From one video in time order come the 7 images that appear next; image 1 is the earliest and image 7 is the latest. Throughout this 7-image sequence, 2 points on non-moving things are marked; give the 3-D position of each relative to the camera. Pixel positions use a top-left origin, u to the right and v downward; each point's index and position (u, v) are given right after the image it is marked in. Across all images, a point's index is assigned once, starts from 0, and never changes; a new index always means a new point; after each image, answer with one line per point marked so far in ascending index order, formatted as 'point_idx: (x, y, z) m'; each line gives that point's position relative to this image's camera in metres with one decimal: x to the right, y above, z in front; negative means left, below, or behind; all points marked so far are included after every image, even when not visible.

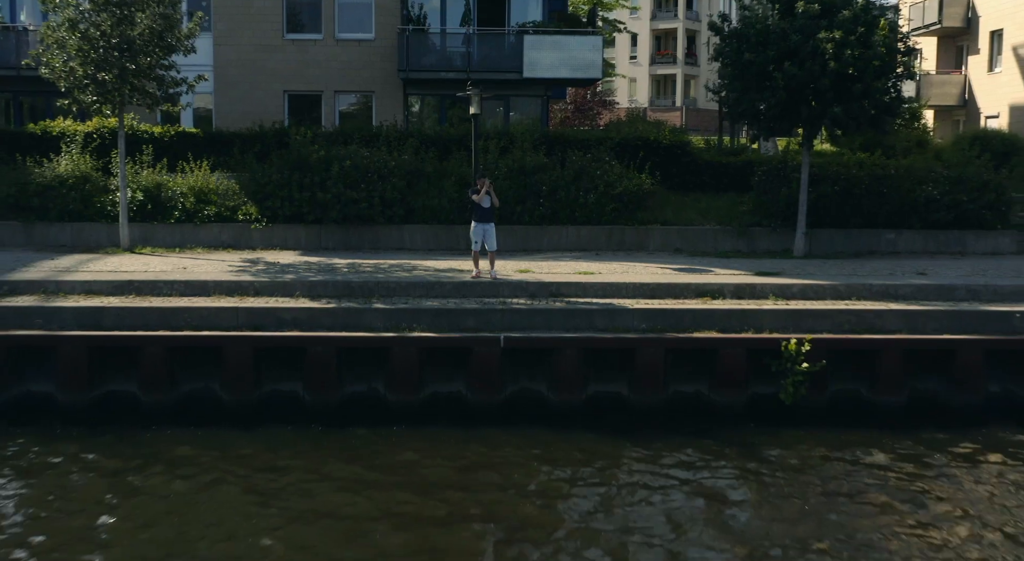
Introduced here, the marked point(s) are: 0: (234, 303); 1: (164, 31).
0: (-4.1, -0.4, +13.8) m
1: (-6.4, +4.5, +17.4) m
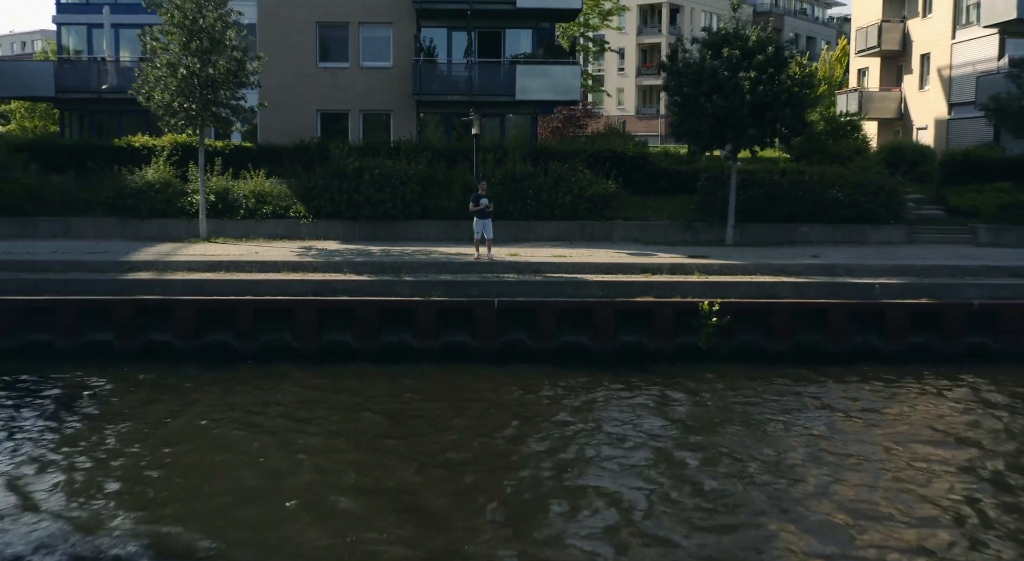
0: (-4.3, 0.0, +18.7) m
1: (-6.6, +4.9, +22.3) m
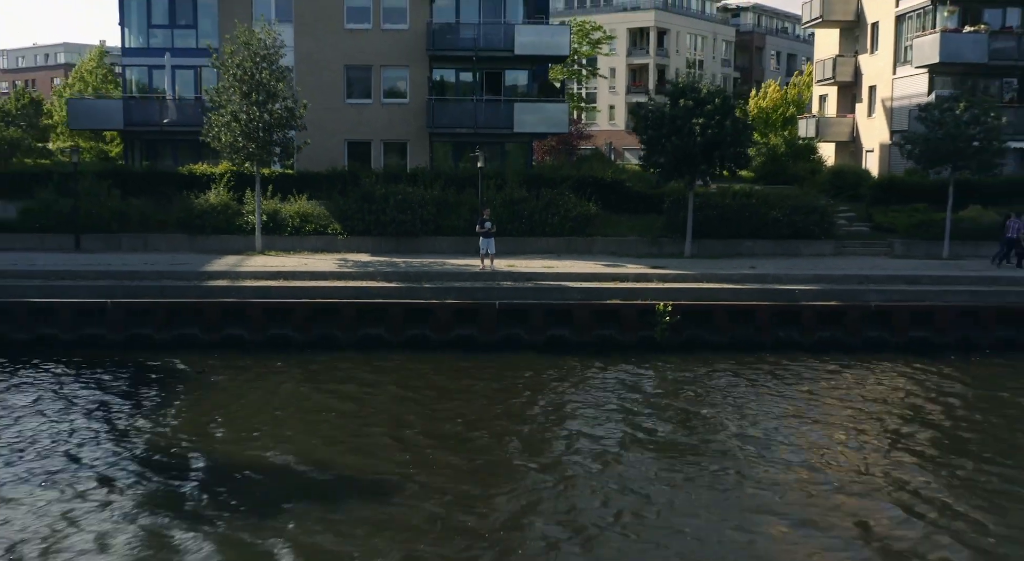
0: (-4.3, -0.2, +23.7) m
1: (-6.6, +4.8, +27.3) m
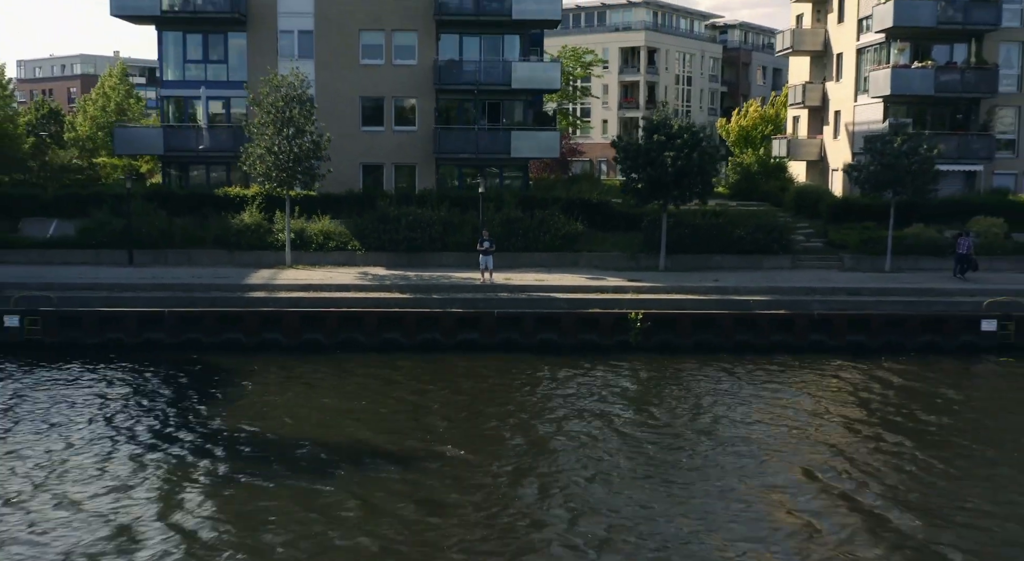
0: (-4.4, -0.5, +27.7) m
1: (-6.7, +4.4, +31.3) m
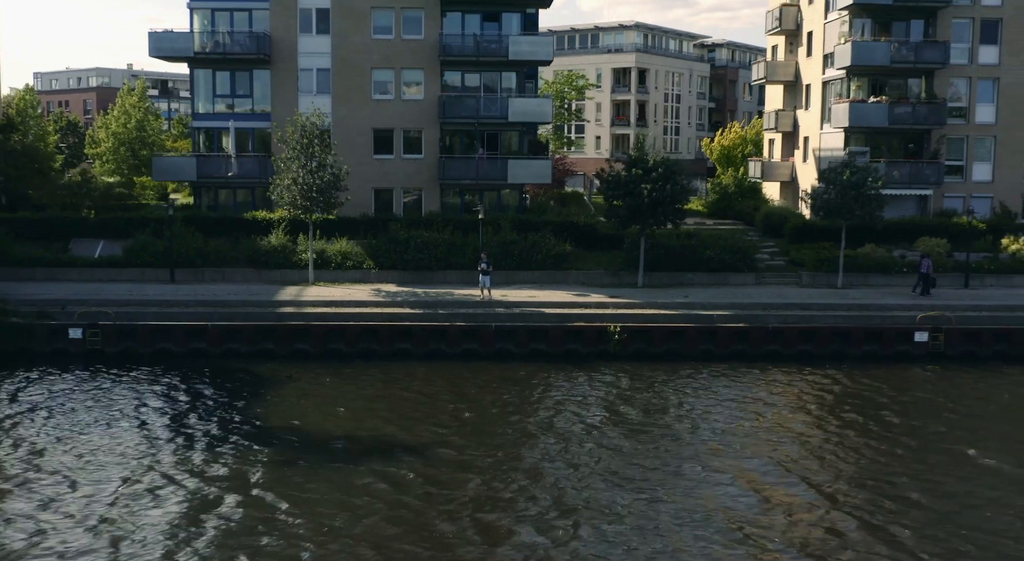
0: (-4.6, -1.1, +32.0) m
1: (-6.9, +3.8, +35.6) m
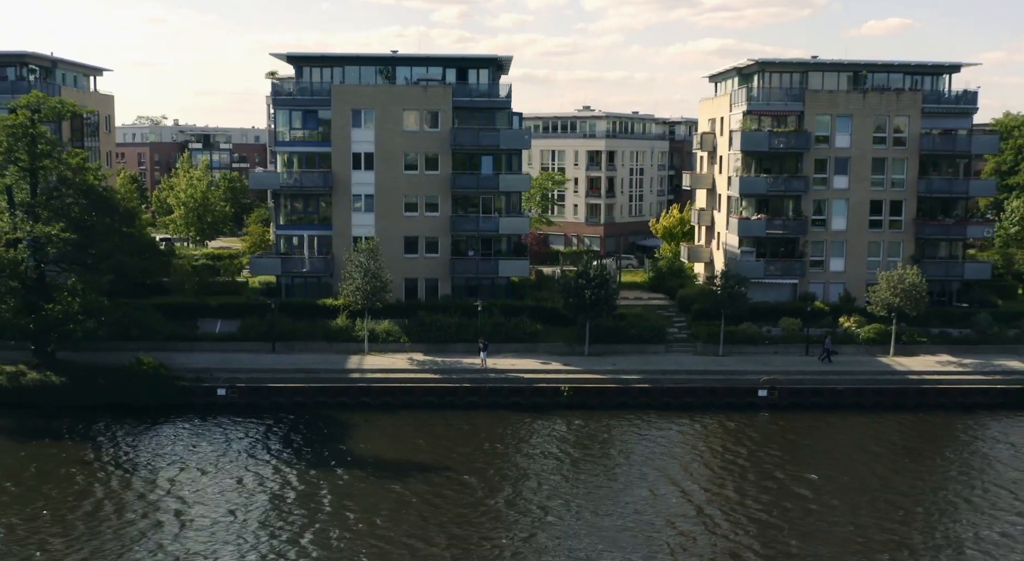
0: (-5.3, -5.2, +49.7) m
1: (-7.6, -0.2, +53.2) m
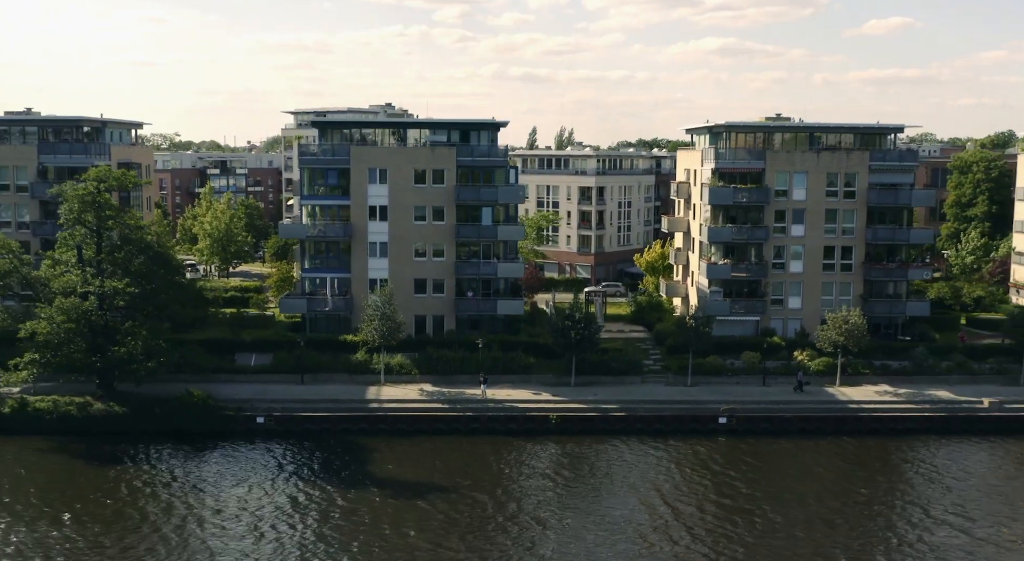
0: (-5.5, -7.9, +58.0) m
1: (-7.8, -3.0, +61.6) m
